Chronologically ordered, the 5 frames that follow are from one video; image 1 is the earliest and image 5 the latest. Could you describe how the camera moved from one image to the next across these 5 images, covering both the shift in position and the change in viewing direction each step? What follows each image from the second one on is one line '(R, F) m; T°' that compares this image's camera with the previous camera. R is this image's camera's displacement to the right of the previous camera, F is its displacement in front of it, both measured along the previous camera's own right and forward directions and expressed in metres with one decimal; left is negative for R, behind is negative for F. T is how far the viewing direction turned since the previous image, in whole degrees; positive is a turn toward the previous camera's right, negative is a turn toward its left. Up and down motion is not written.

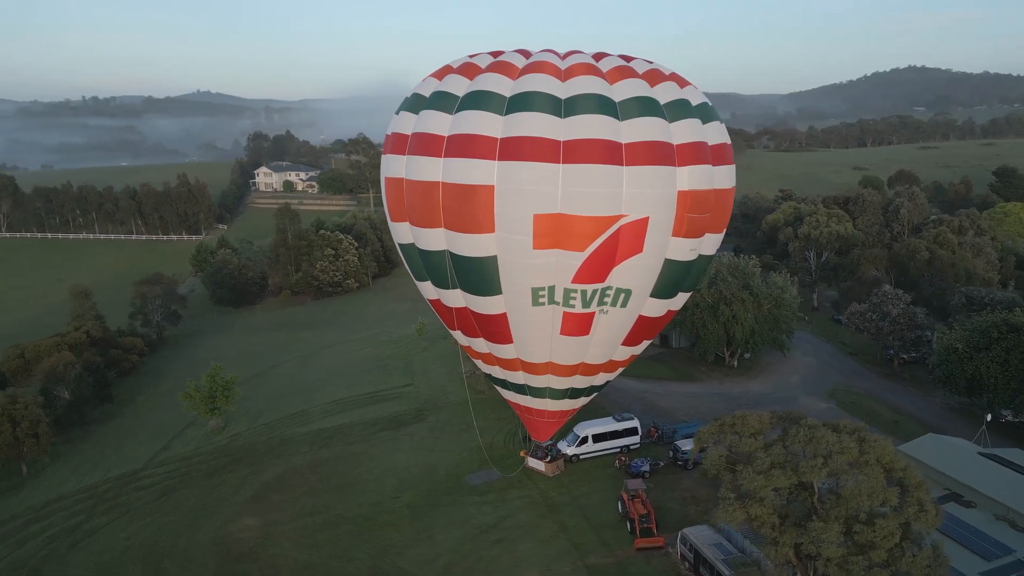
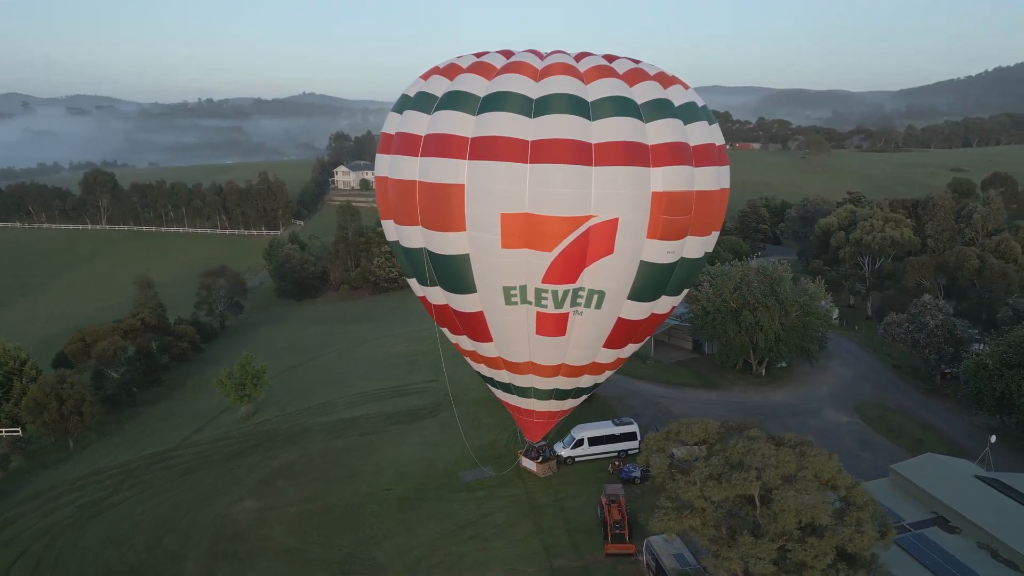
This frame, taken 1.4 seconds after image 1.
(+1.6, 0.0) m; -7°
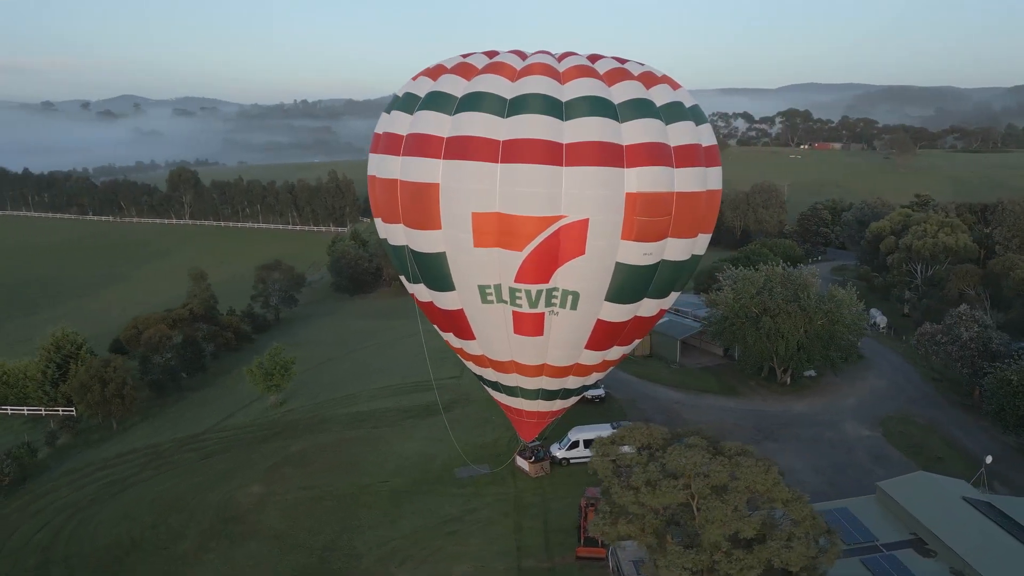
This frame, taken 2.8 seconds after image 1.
(+1.4, 0.0) m; -6°
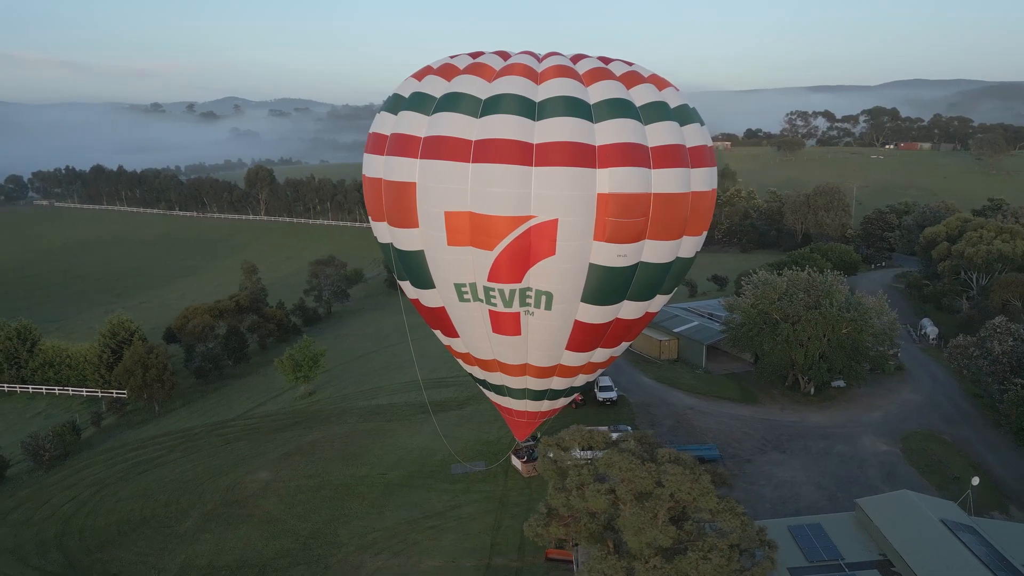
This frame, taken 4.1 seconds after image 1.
(+1.4, 0.0) m; -6°
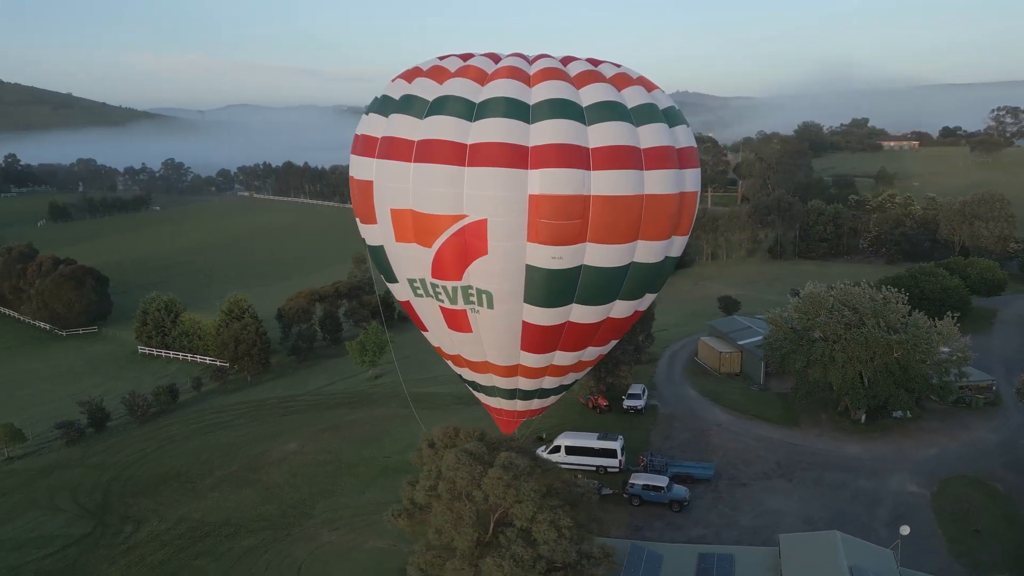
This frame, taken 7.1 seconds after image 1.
(+3.2, +0.3) m; -14°
